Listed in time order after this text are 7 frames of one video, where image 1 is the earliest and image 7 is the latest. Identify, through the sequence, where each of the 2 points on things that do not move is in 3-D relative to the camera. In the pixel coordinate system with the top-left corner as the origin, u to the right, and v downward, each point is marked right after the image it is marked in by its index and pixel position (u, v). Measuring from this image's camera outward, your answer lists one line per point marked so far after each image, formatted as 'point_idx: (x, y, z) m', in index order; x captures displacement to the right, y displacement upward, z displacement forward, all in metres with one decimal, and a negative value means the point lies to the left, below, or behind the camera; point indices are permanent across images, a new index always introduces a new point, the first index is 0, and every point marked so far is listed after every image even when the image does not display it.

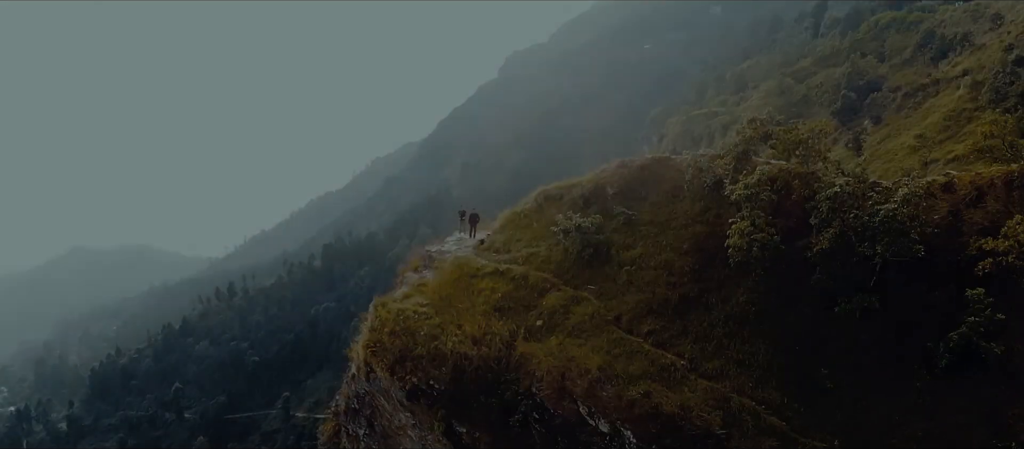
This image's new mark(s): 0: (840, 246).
0: (+4.5, -0.3, +8.1) m
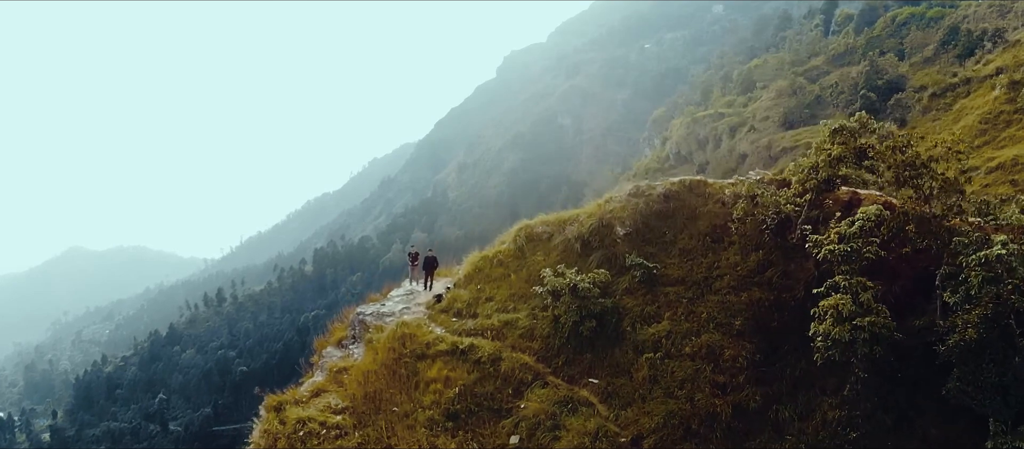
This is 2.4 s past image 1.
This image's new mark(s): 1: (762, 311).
0: (+4.1, -1.0, +5.0) m
1: (+3.0, -1.1, +6.8) m
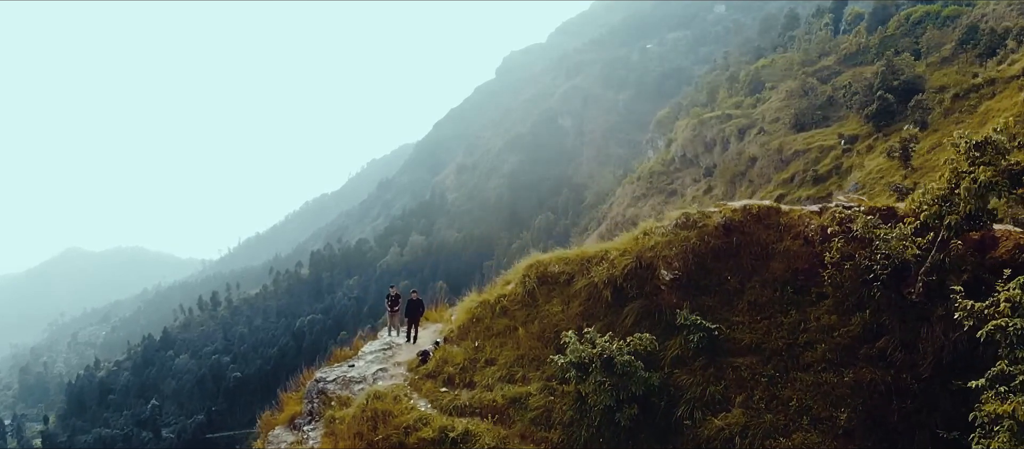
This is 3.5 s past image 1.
0: (+4.1, -1.3, +3.2) m
1: (+3.1, -1.5, +5.0) m
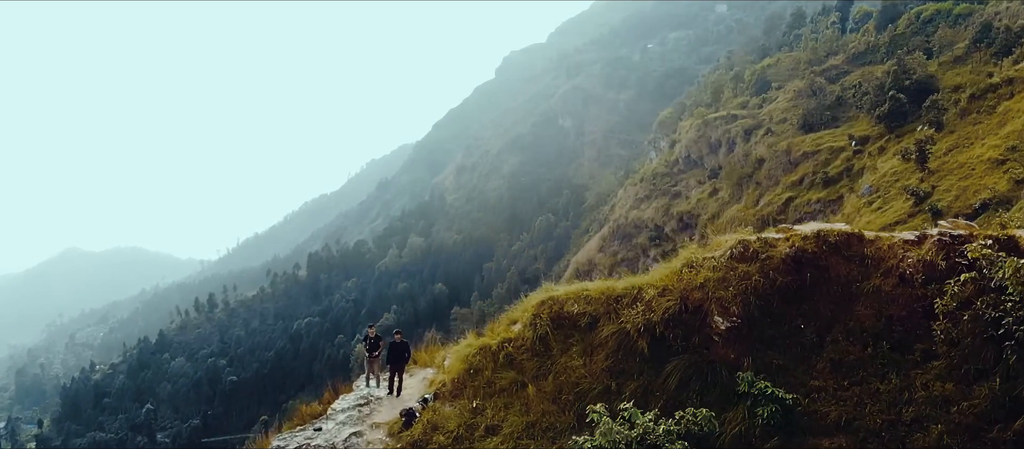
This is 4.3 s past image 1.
0: (+4.2, -1.6, +2.0) m
1: (+3.2, -1.7, +3.8) m
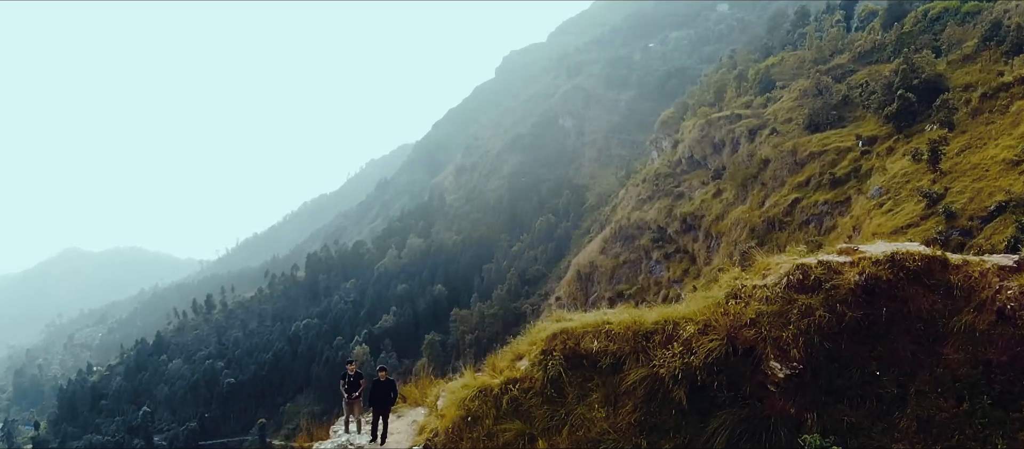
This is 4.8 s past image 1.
0: (+4.2, -1.7, +1.3) m
1: (+3.2, -1.8, +3.1) m
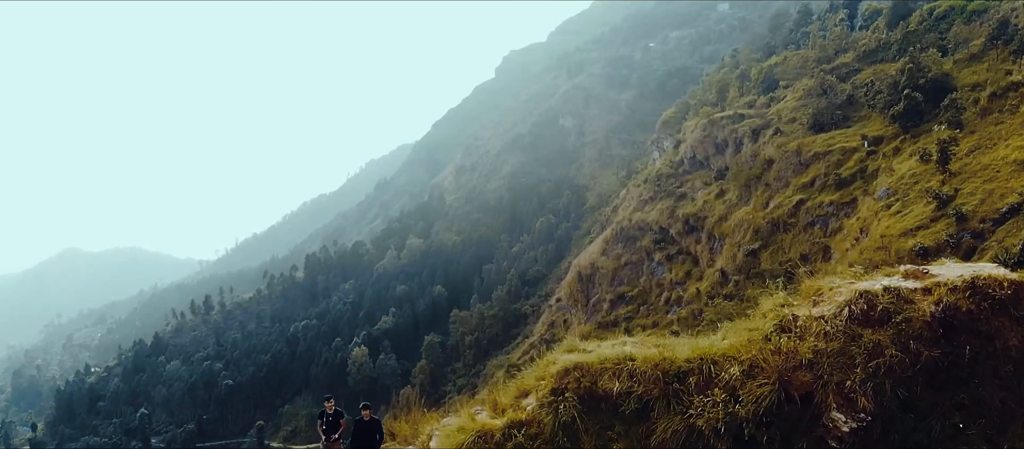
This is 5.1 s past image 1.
0: (+4.3, -1.8, +0.7) m
1: (+3.2, -1.9, +2.5) m
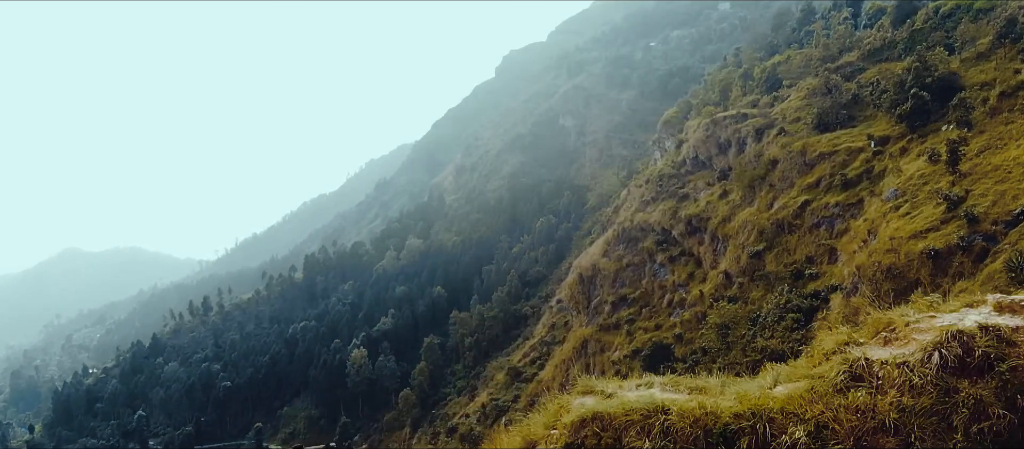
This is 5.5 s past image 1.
0: (+4.3, -1.9, +0.1) m
1: (+3.3, -2.0, +1.9) m
